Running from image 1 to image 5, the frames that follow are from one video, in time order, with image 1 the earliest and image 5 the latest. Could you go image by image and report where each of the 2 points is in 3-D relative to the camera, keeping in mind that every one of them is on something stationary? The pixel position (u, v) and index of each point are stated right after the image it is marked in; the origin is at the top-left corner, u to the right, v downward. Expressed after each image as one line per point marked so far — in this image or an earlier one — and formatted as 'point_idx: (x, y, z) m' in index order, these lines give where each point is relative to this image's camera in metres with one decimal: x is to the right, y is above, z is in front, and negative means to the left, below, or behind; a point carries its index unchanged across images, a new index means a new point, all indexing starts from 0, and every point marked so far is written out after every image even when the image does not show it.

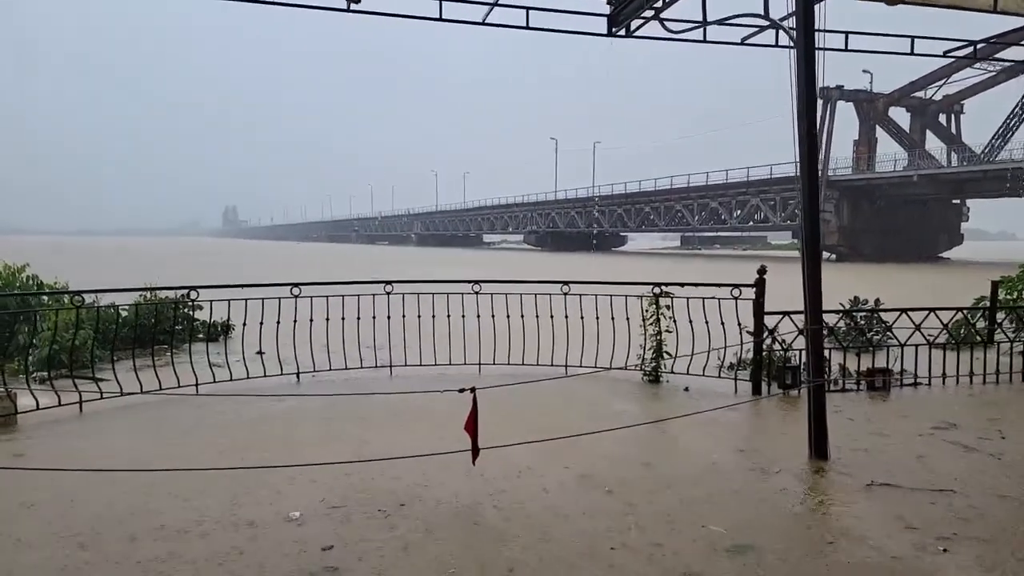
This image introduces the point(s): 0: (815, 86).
0: (+1.9, +1.2, +4.3) m
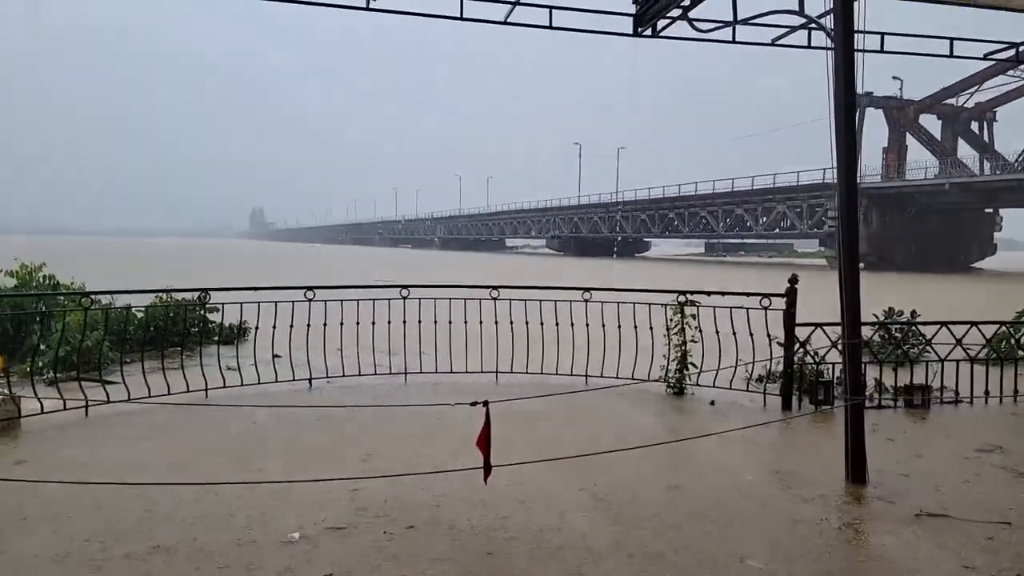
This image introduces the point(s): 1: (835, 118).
0: (+2.0, +1.2, +4.0) m
1: (+1.9, +1.0, +4.0) m
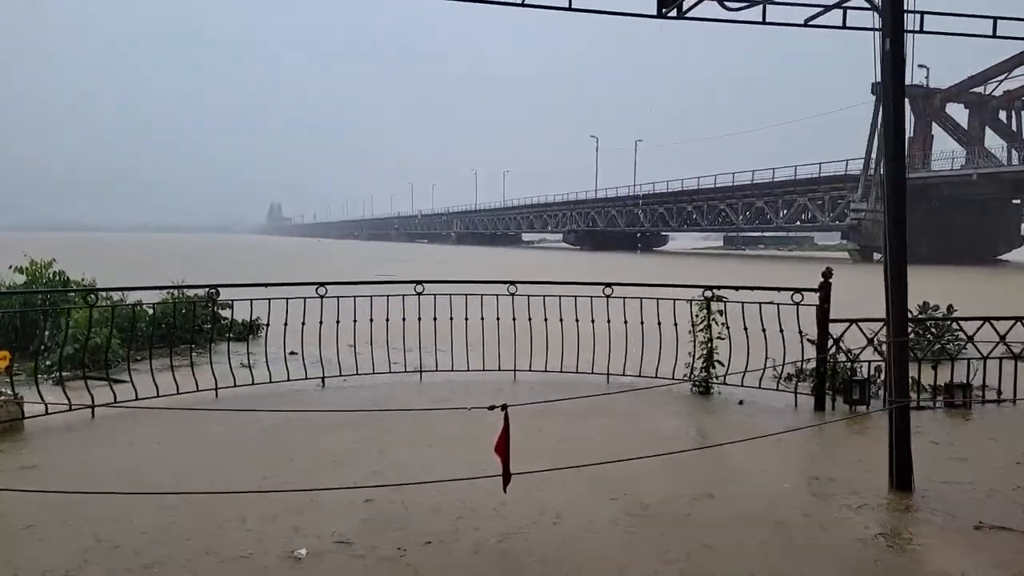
0: (+2.1, +1.2, +3.7) m
1: (+2.0, +1.0, +3.8) m
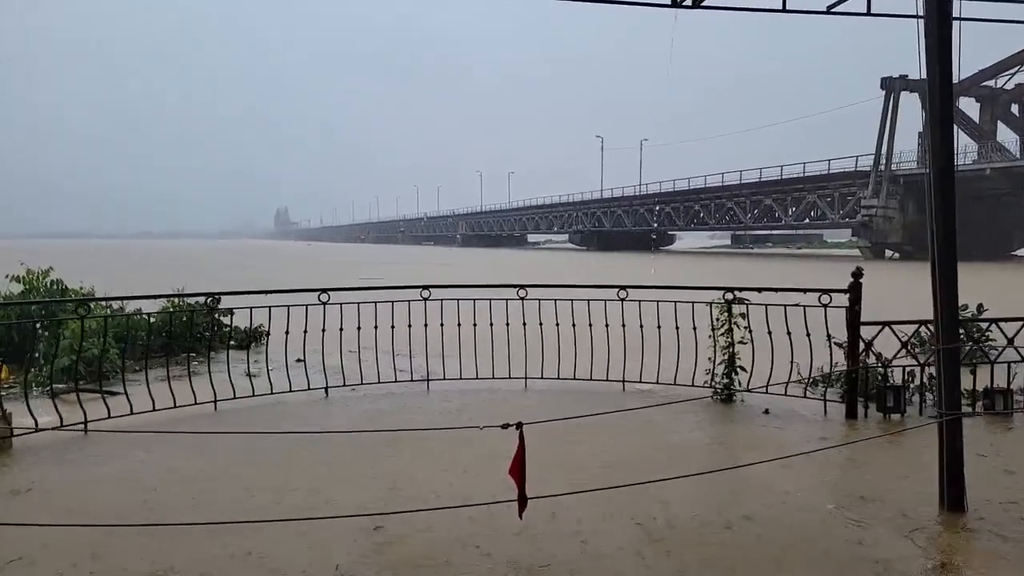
0: (+2.2, +1.2, +3.4) m
1: (+2.1, +1.0, +3.4) m
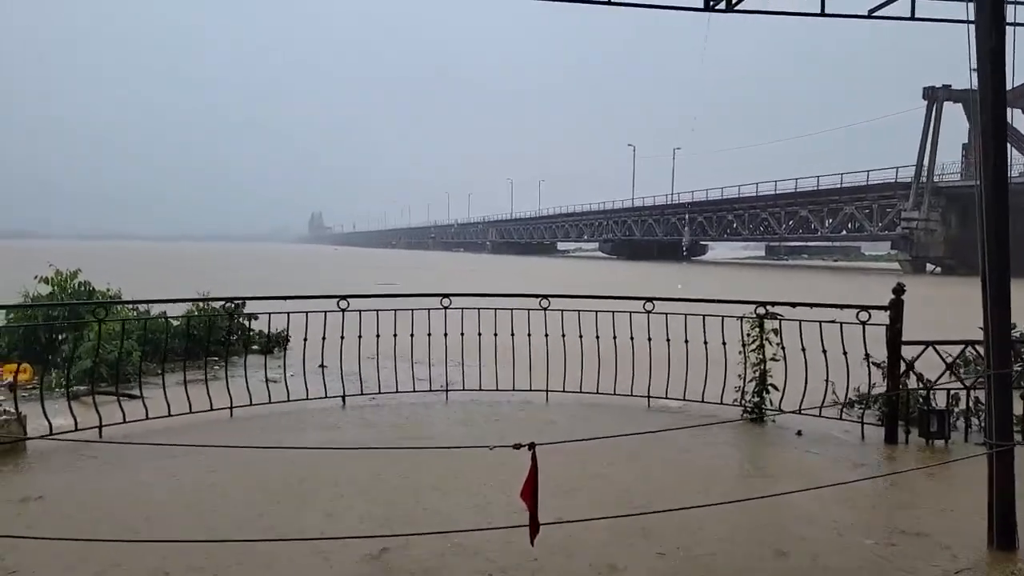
0: (+2.2, +1.1, +3.1) m
1: (+2.2, +0.9, +3.2) m
